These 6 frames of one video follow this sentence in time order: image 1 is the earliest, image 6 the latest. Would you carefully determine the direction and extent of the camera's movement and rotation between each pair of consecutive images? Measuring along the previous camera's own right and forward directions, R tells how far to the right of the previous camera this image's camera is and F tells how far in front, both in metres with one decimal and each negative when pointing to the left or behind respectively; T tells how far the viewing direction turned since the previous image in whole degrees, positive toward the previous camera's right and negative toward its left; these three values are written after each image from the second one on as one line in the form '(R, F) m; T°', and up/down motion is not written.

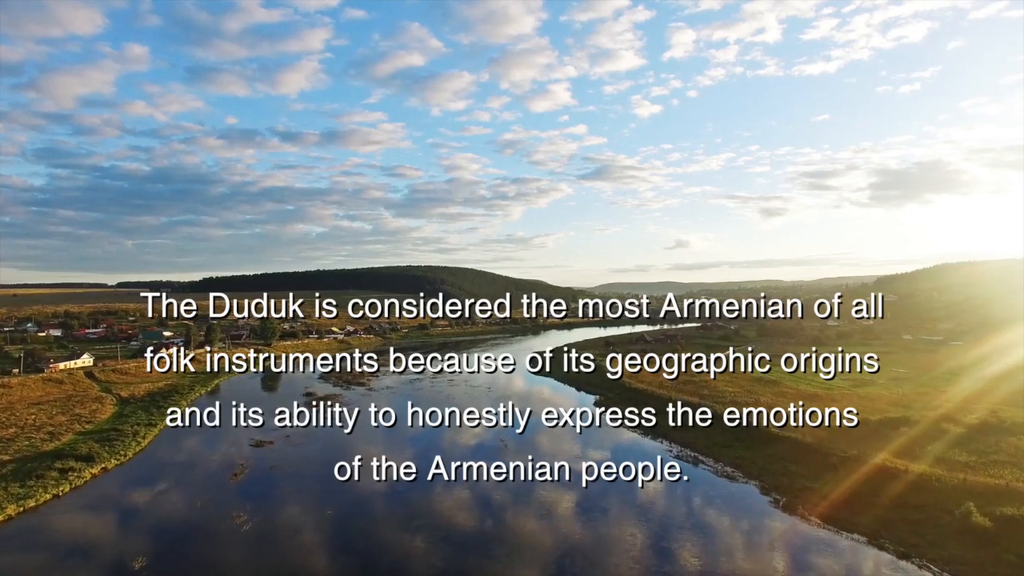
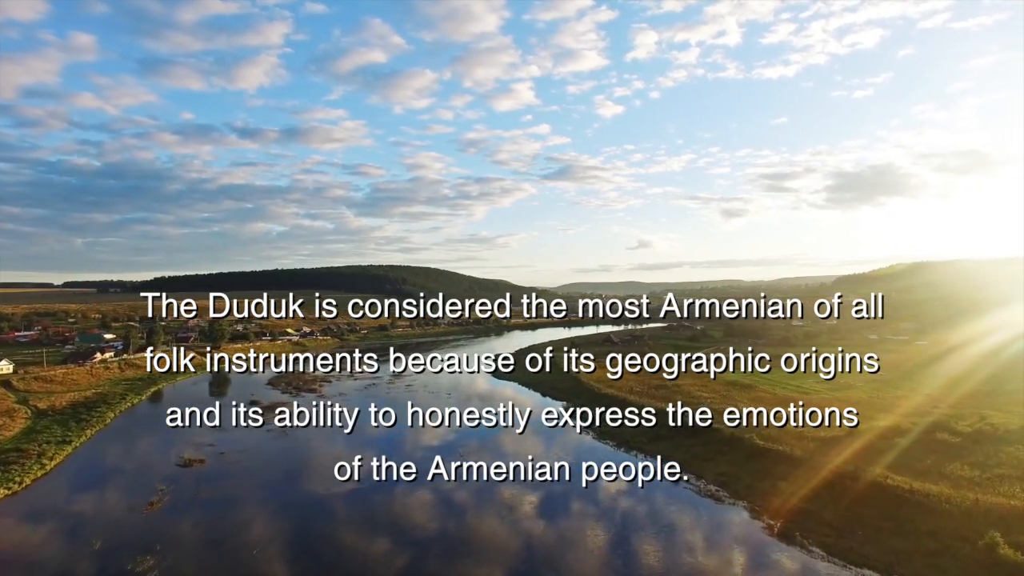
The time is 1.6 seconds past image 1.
(0.0, +2.4) m; +3°
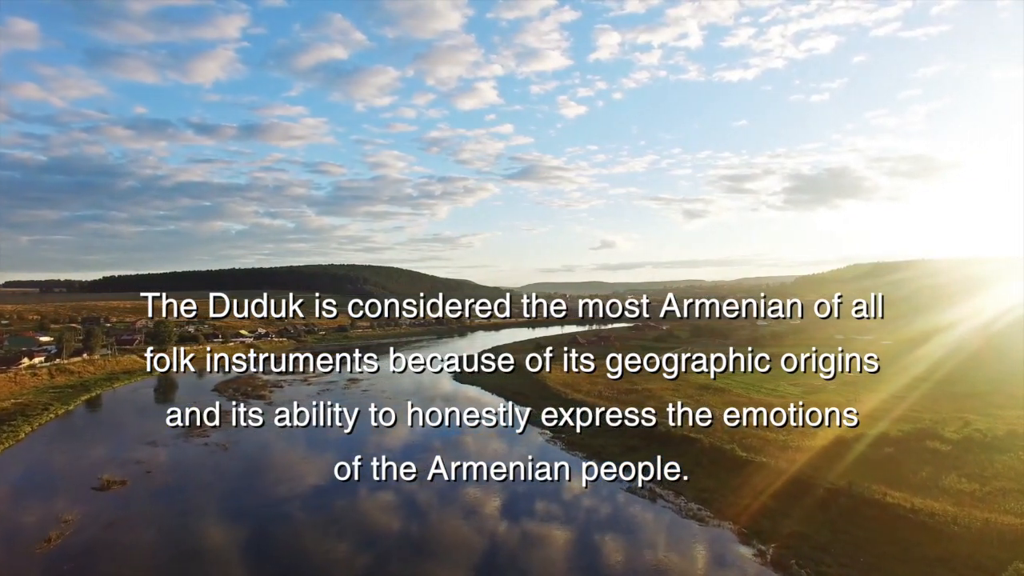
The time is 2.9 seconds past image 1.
(0.0, +2.1) m; +3°
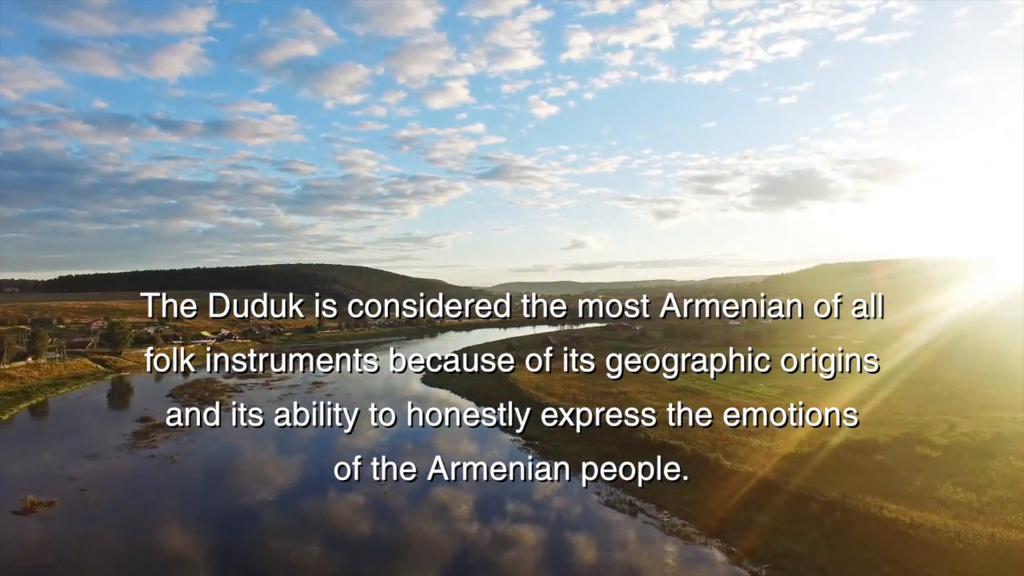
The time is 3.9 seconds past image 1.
(0.0, +1.5) m; +2°
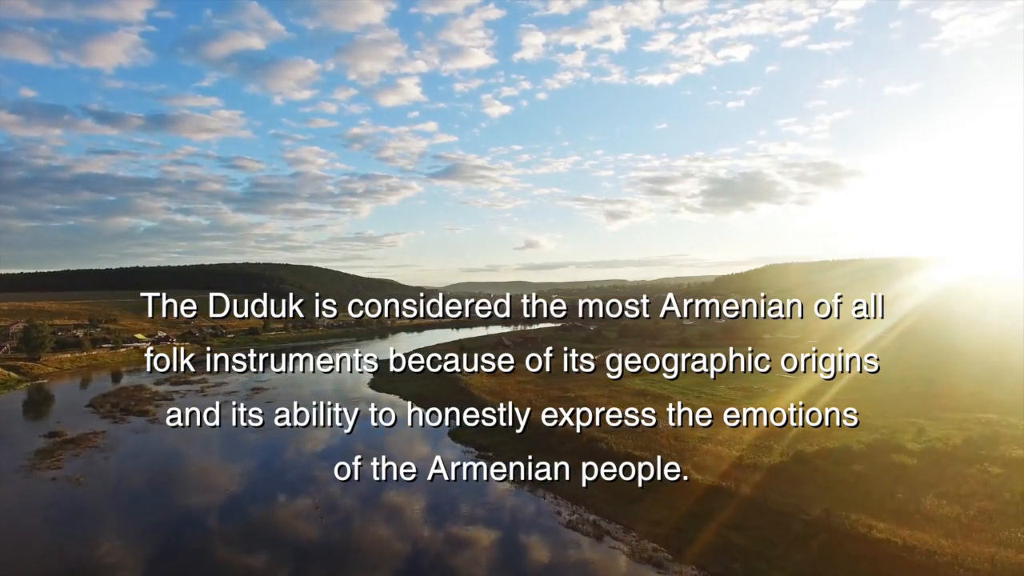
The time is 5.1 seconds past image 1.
(0.0, +1.9) m; +4°
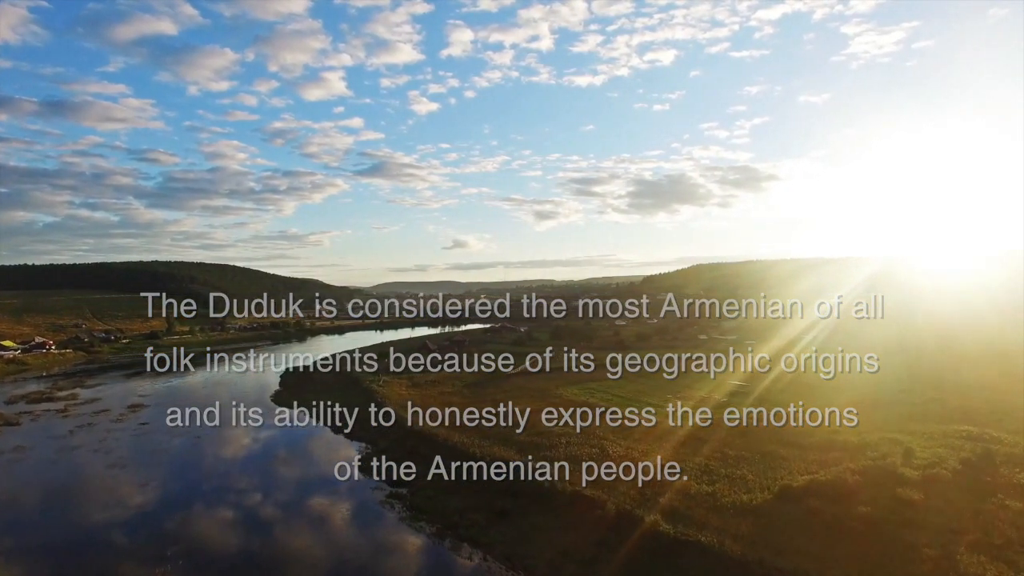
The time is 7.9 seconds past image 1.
(+0.3, +4.8) m; +6°
